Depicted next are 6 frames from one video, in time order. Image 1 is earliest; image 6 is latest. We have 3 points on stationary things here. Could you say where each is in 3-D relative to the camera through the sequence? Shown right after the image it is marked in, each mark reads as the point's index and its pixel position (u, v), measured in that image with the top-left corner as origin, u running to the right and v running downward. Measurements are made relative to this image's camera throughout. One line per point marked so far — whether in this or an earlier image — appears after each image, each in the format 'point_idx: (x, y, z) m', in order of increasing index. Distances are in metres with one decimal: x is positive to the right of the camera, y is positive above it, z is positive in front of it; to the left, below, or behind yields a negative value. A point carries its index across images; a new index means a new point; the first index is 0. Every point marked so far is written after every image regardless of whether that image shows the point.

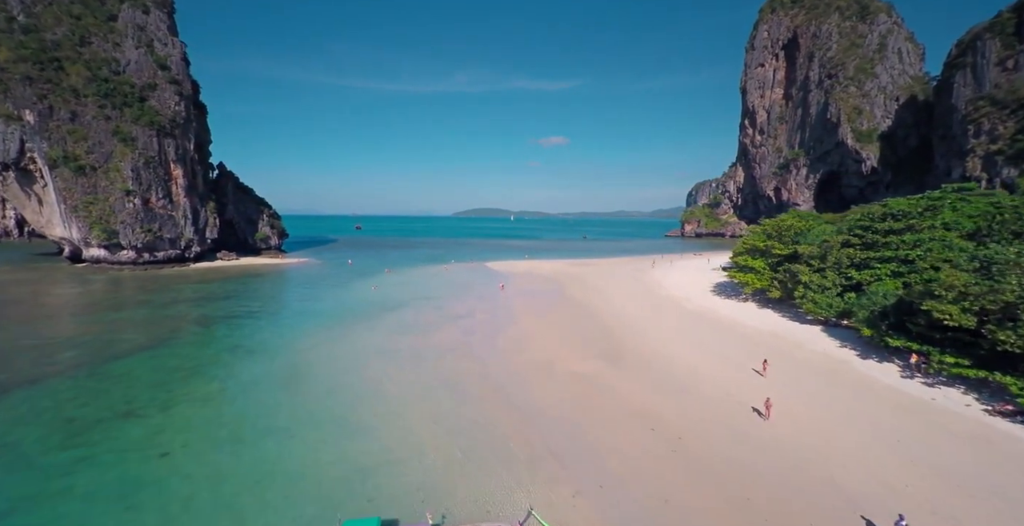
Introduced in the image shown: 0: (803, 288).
0: (+11.9, -1.0, +18.4) m
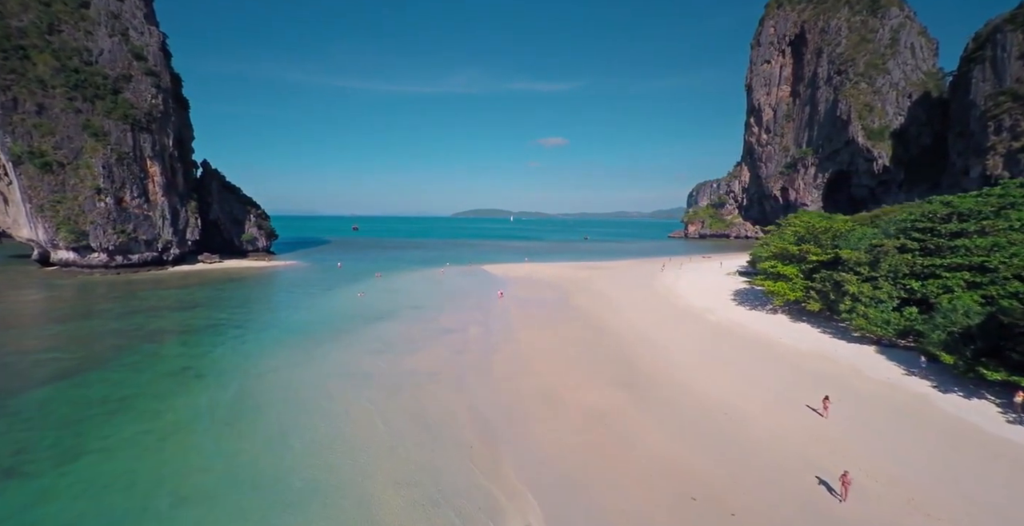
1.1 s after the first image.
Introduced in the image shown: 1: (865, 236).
0: (+11.8, -1.3, +15.7) m
1: (+14.0, +1.1, +17.9) m
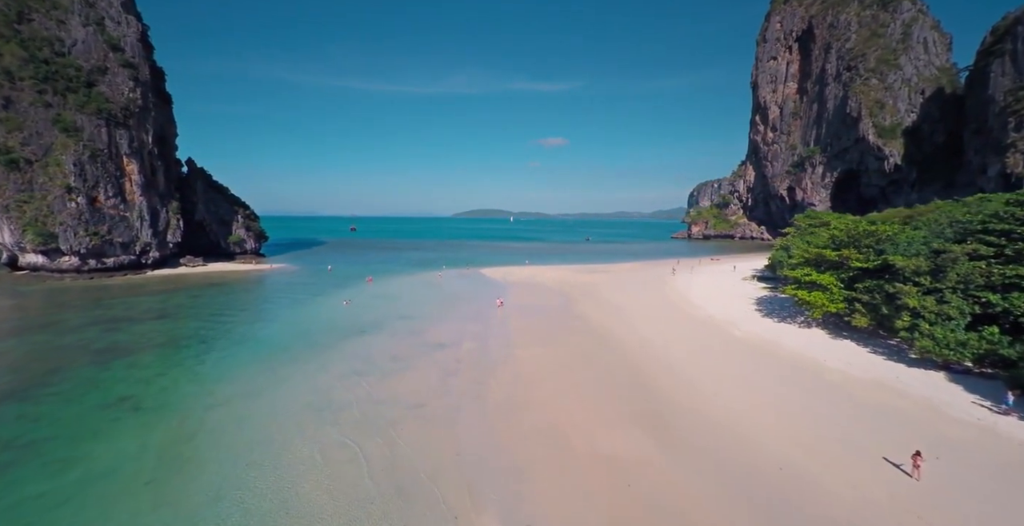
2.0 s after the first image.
0: (+11.7, -1.6, +13.3) m
1: (+13.9, +0.8, +15.5) m
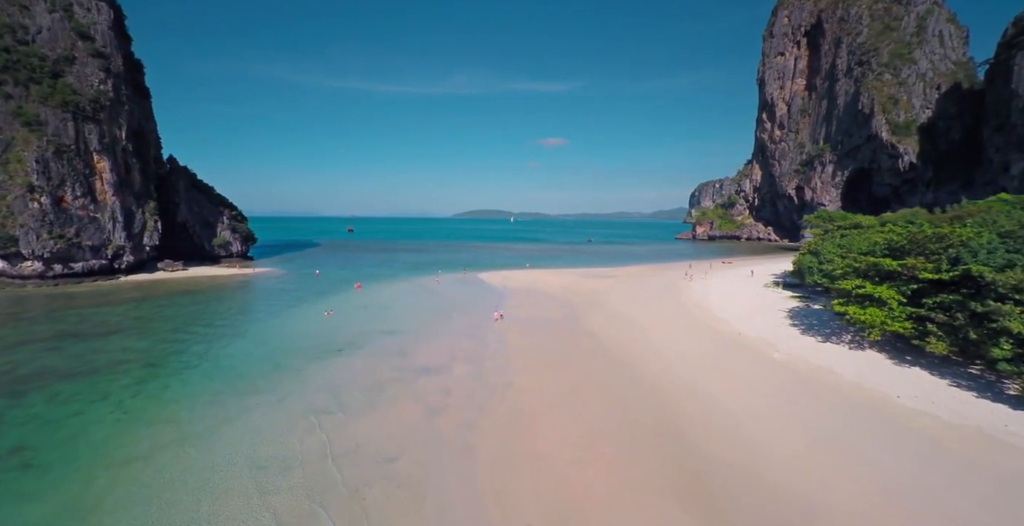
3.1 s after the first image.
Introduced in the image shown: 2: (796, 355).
0: (+11.7, -1.9, +10.6) m
1: (+13.9, +0.5, +12.8) m
2: (+9.9, -3.1, +15.7) m
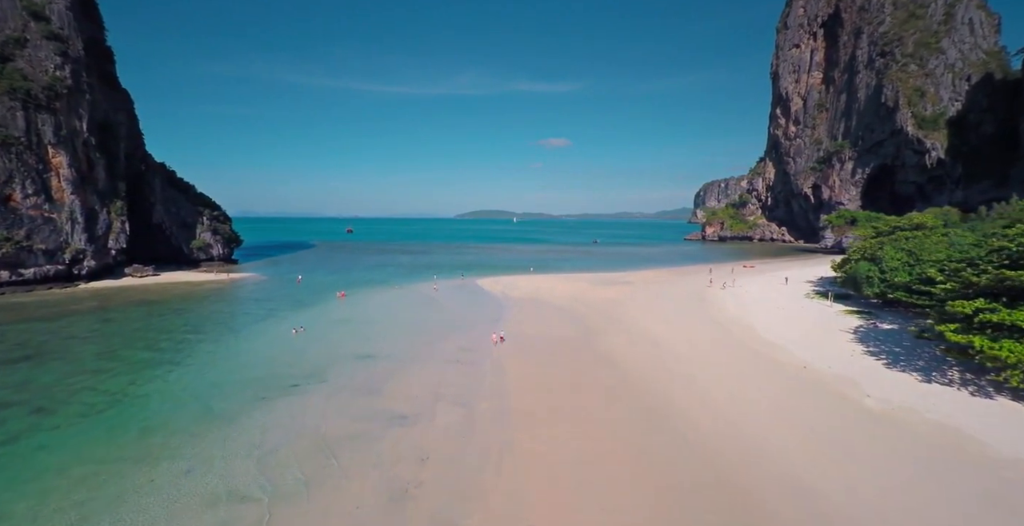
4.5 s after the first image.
0: (+11.7, -2.2, +6.8) m
1: (+13.9, +0.2, +8.9) m
2: (+9.9, -3.5, +11.9) m
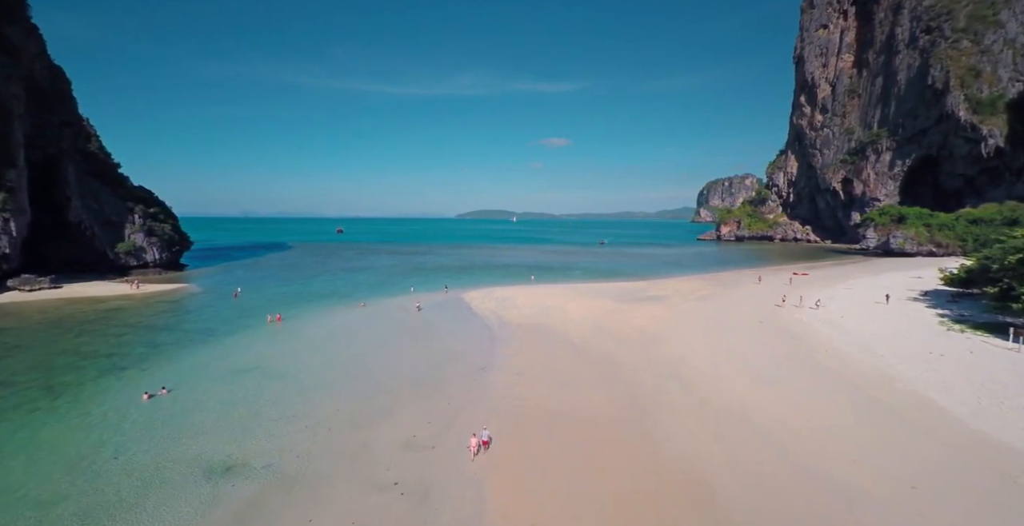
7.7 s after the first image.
0: (+11.6, -2.8, -1.4) m
1: (+13.8, -0.4, +0.7) m
2: (+9.7, -4.0, +3.7) m
